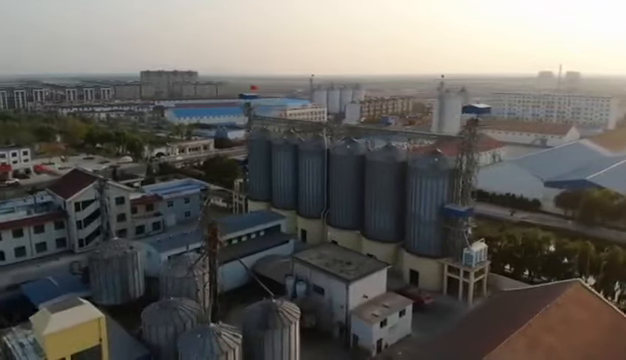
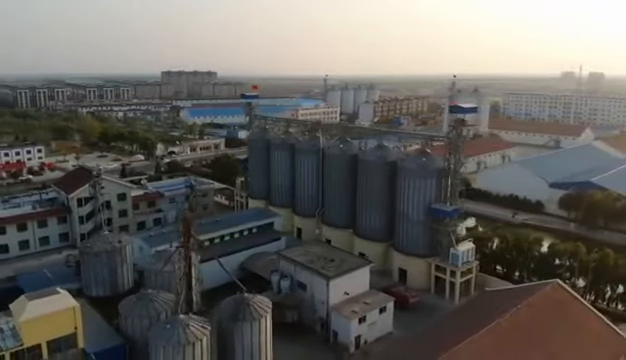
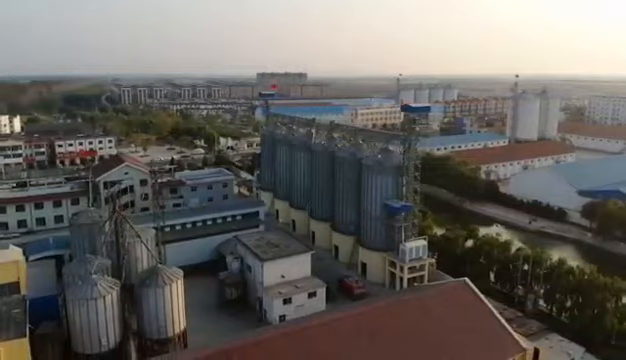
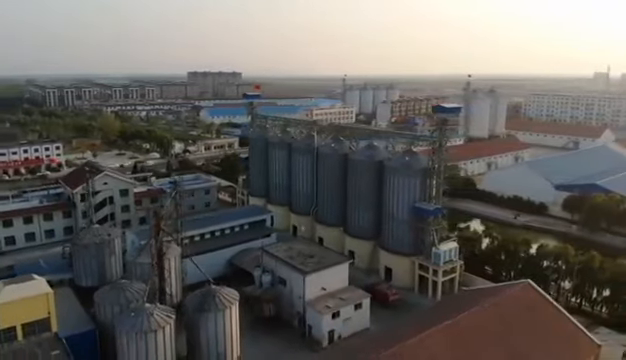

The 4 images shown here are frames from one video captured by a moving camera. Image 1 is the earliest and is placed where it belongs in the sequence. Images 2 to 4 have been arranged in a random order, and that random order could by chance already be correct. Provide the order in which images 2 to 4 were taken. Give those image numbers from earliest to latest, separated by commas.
2, 4, 3
